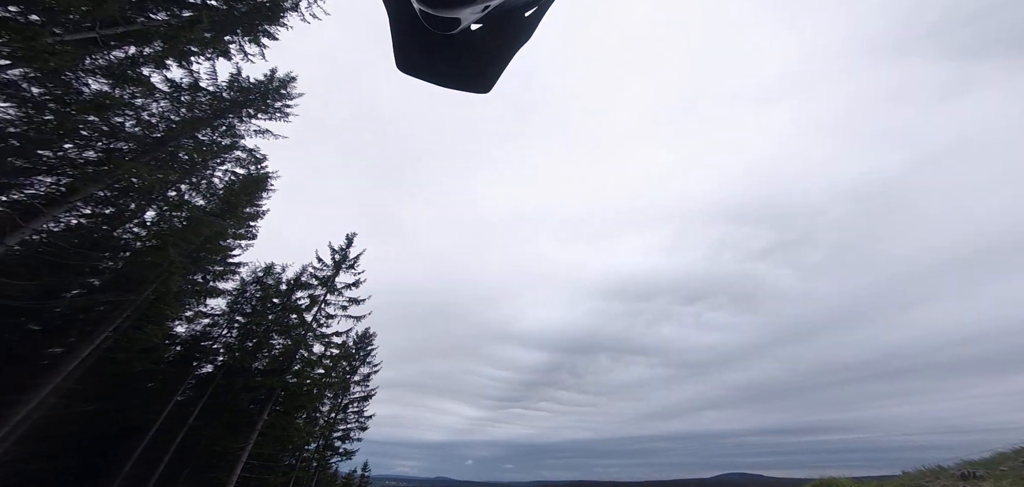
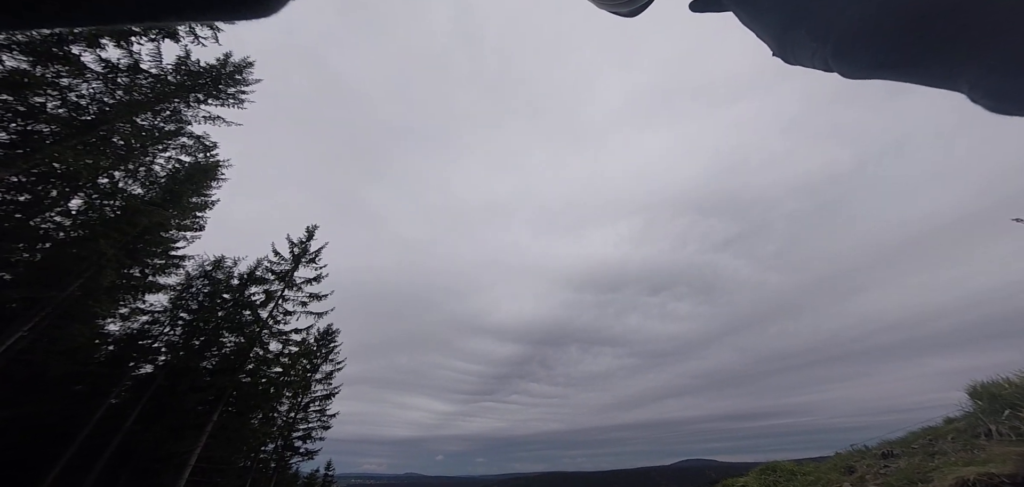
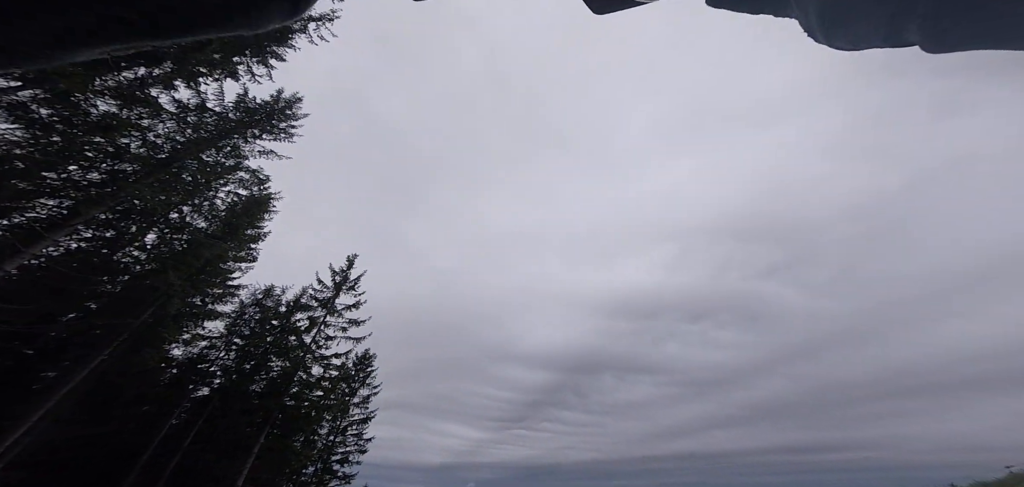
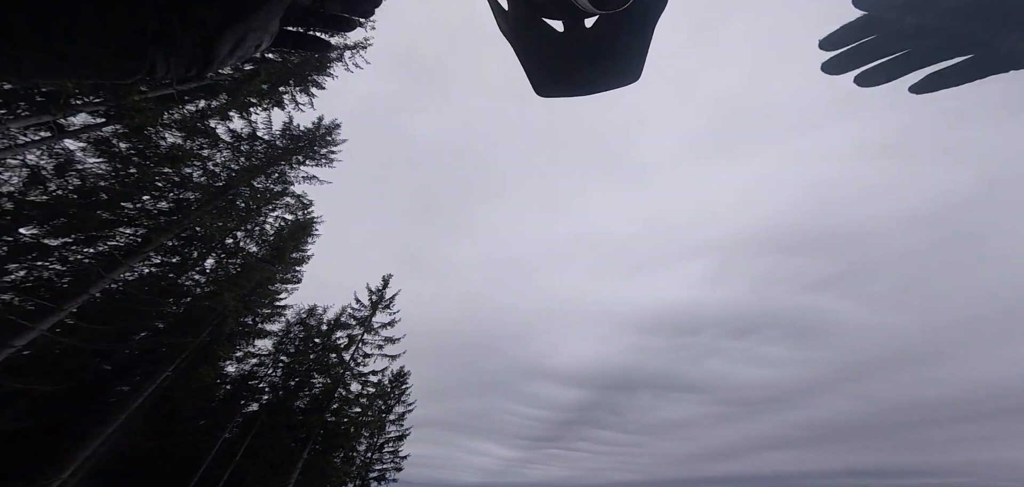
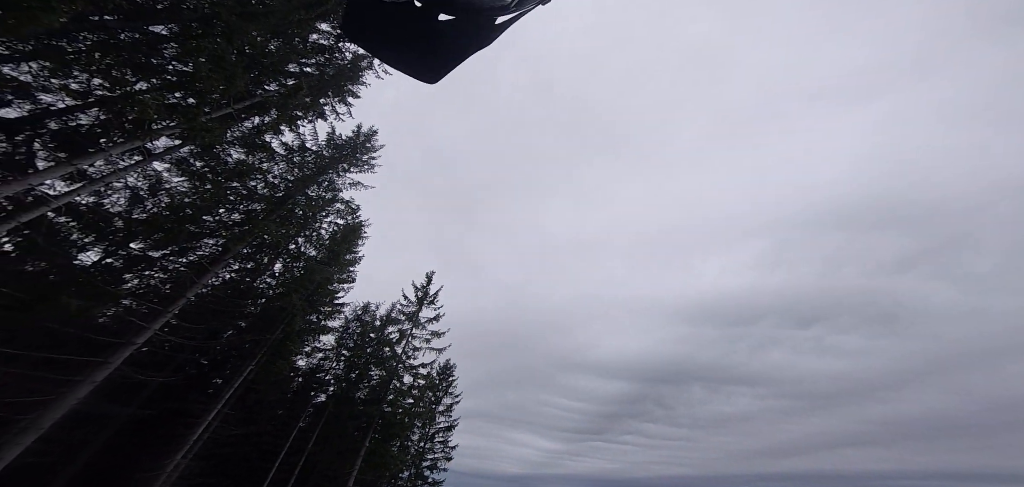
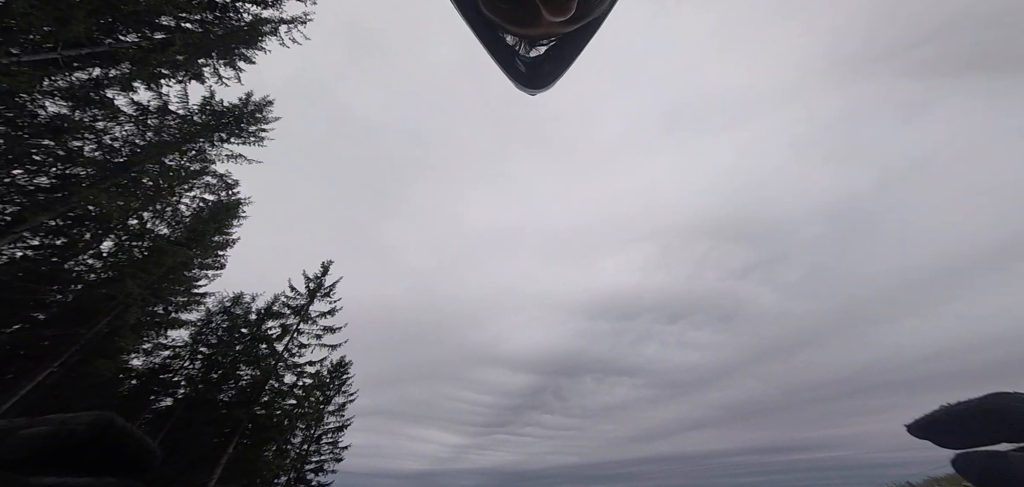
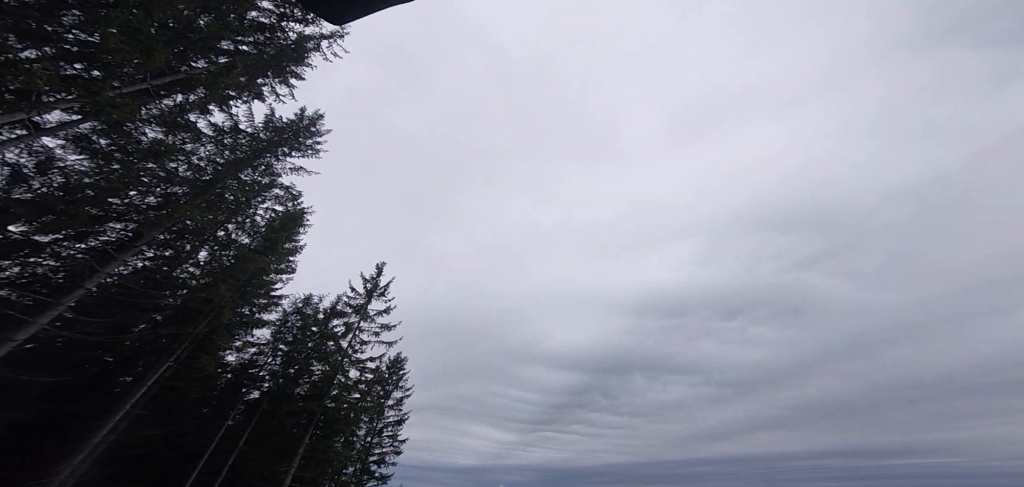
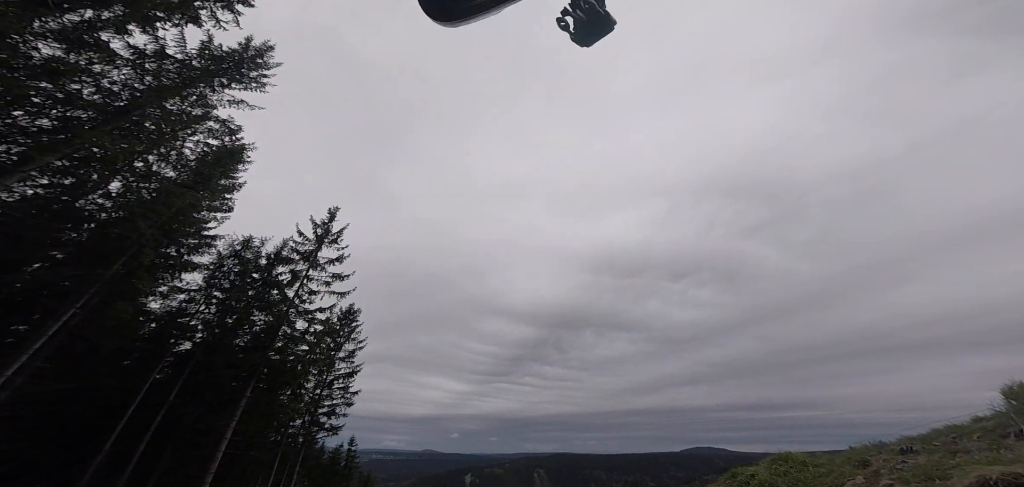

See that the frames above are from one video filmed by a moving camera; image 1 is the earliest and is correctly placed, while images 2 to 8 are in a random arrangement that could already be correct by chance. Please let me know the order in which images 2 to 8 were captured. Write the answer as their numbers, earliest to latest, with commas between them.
7, 5, 4, 3, 2, 6, 8
